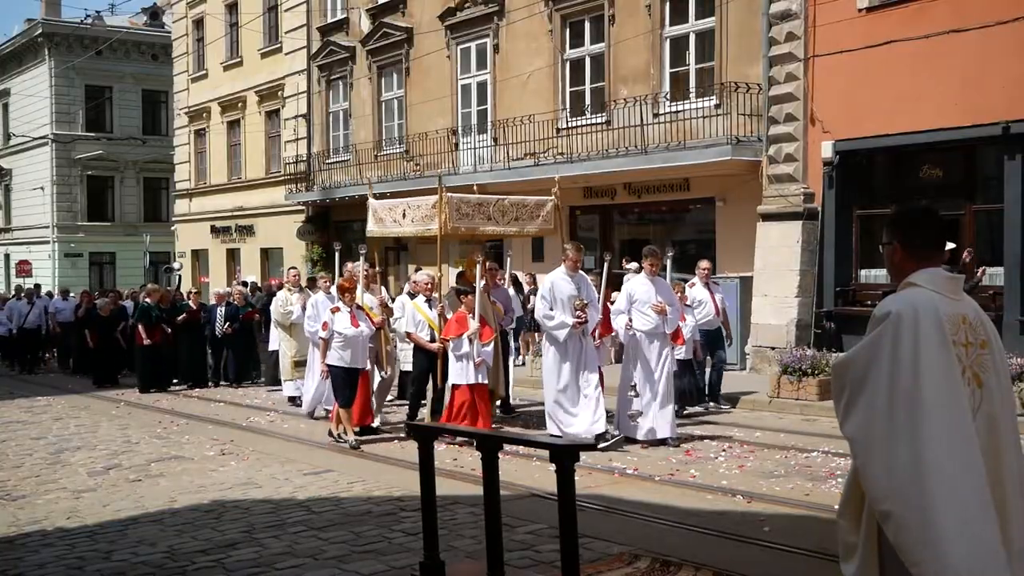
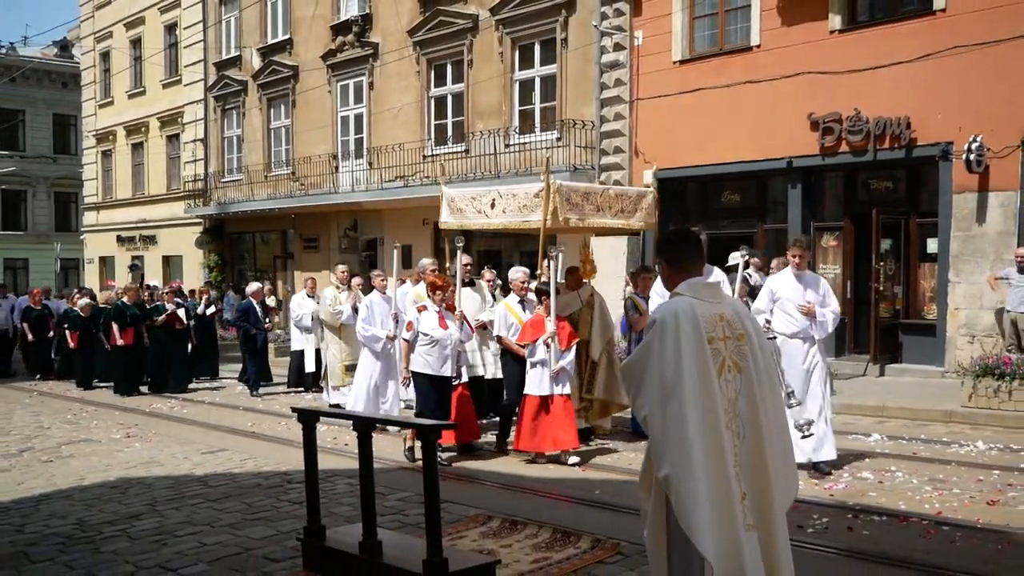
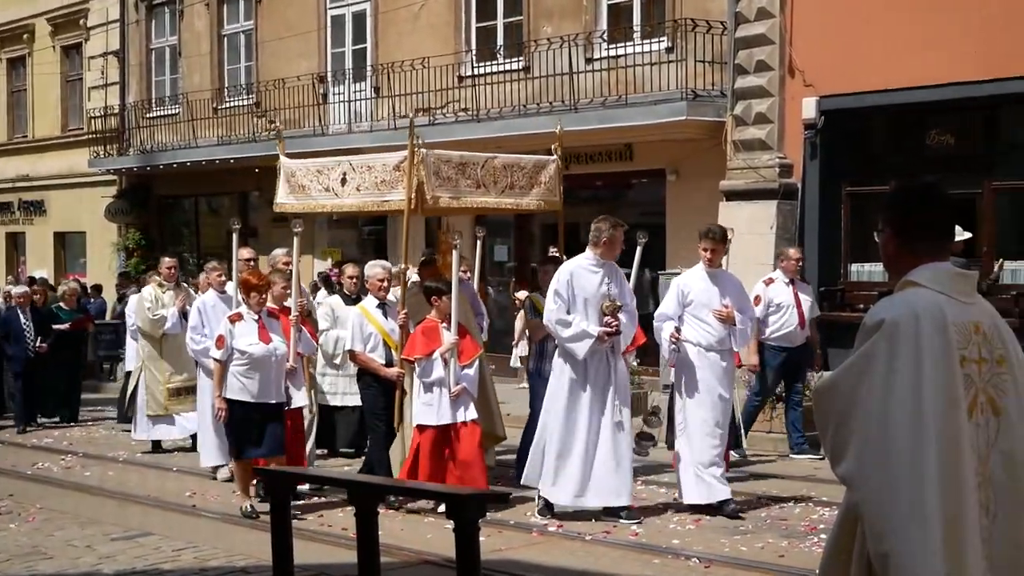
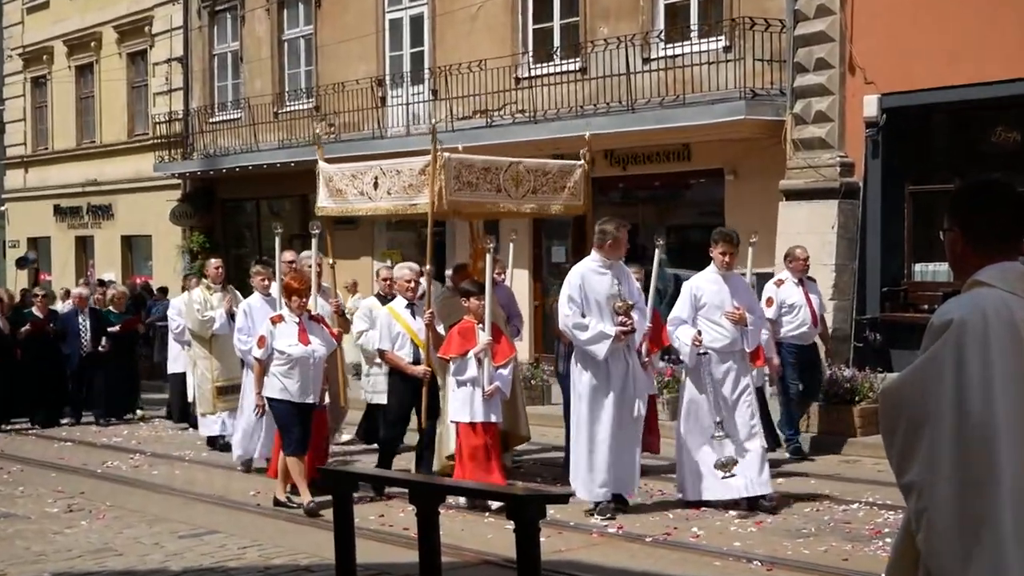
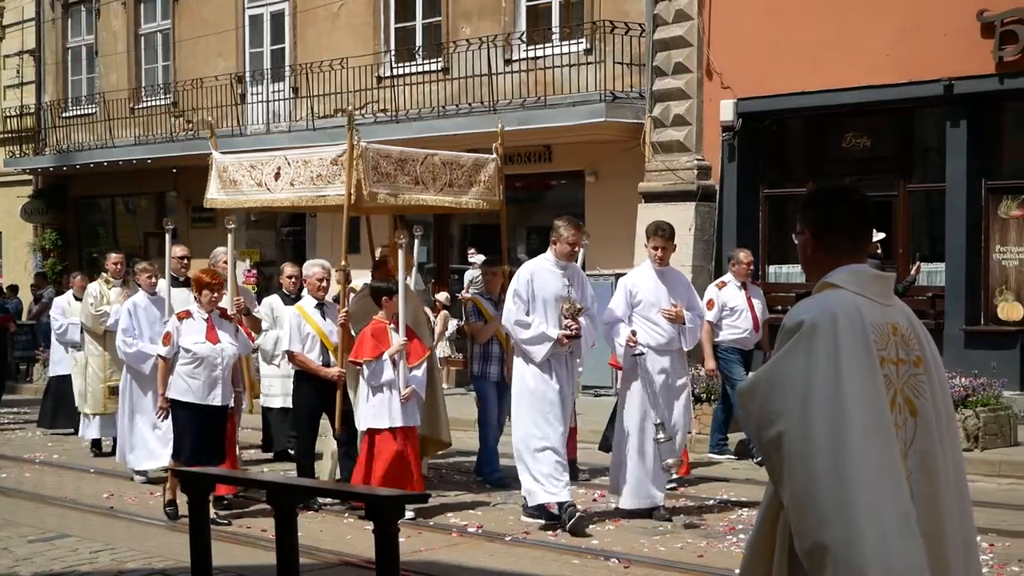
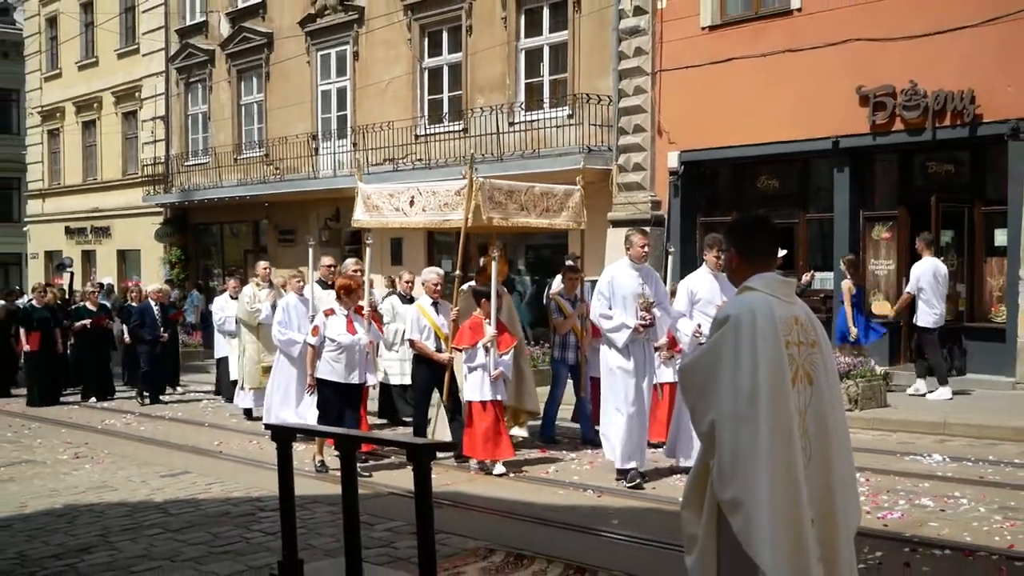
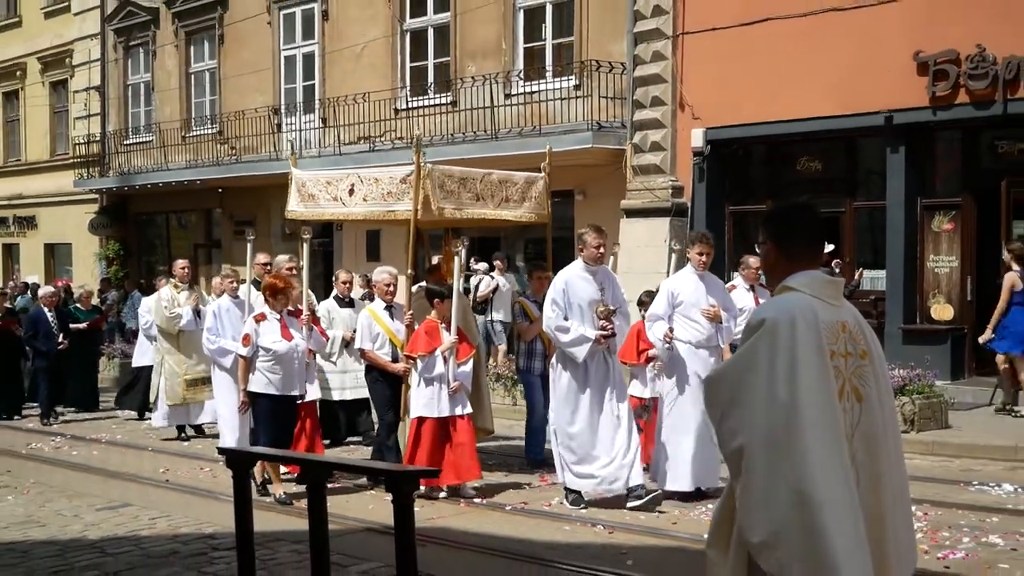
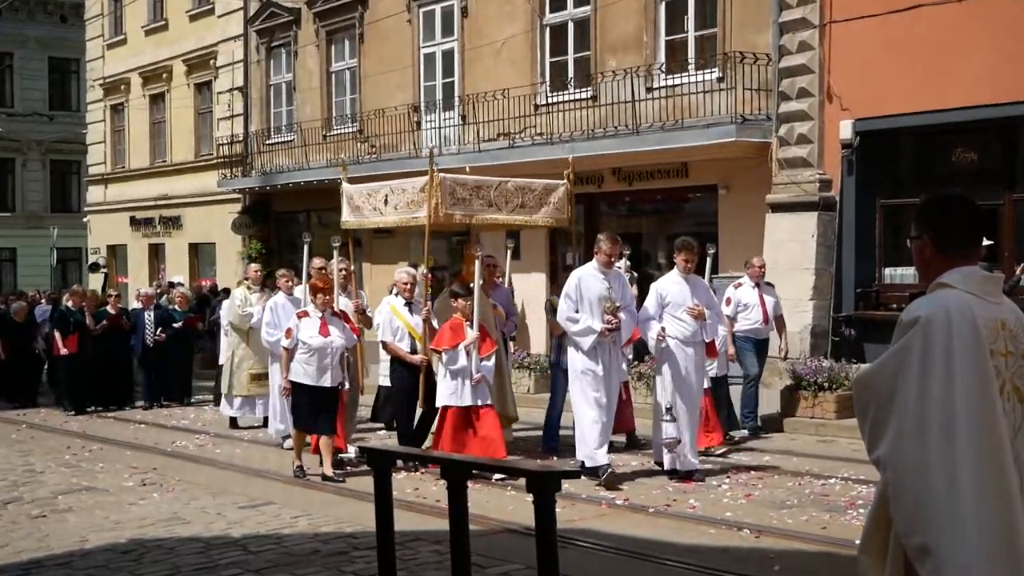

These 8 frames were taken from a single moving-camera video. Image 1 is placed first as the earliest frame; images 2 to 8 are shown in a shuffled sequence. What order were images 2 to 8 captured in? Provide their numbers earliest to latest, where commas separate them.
8, 4, 3, 5, 7, 6, 2
